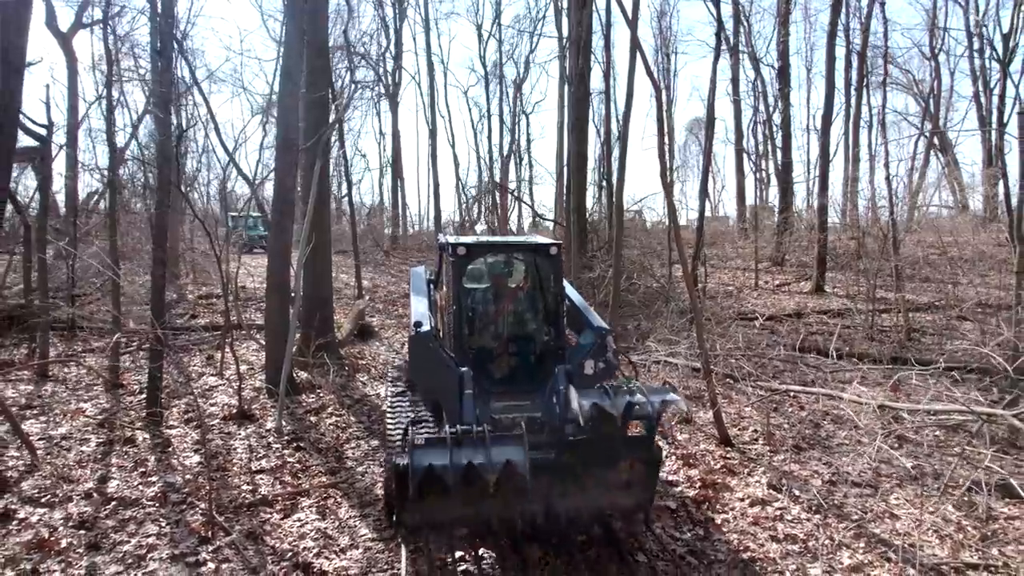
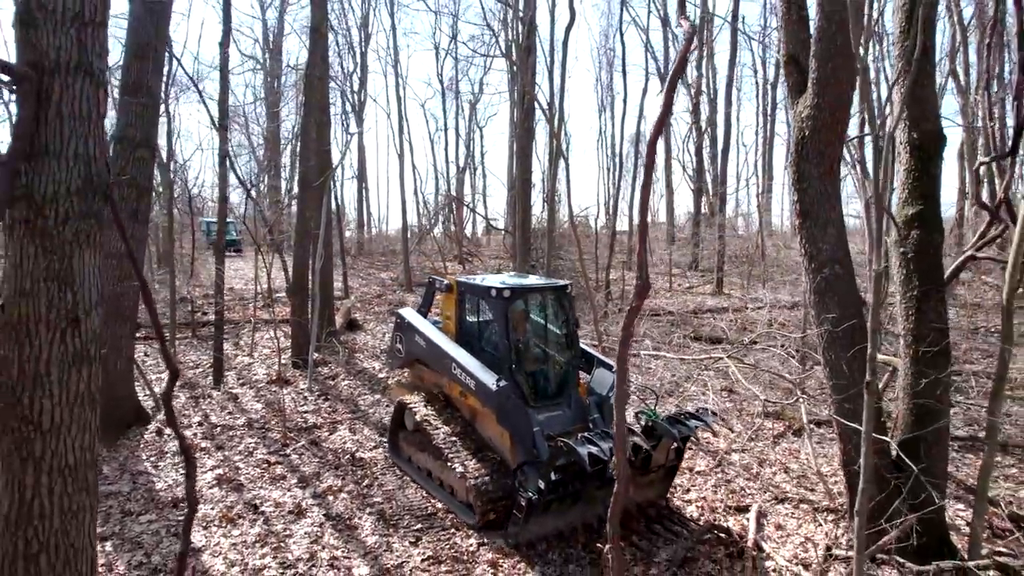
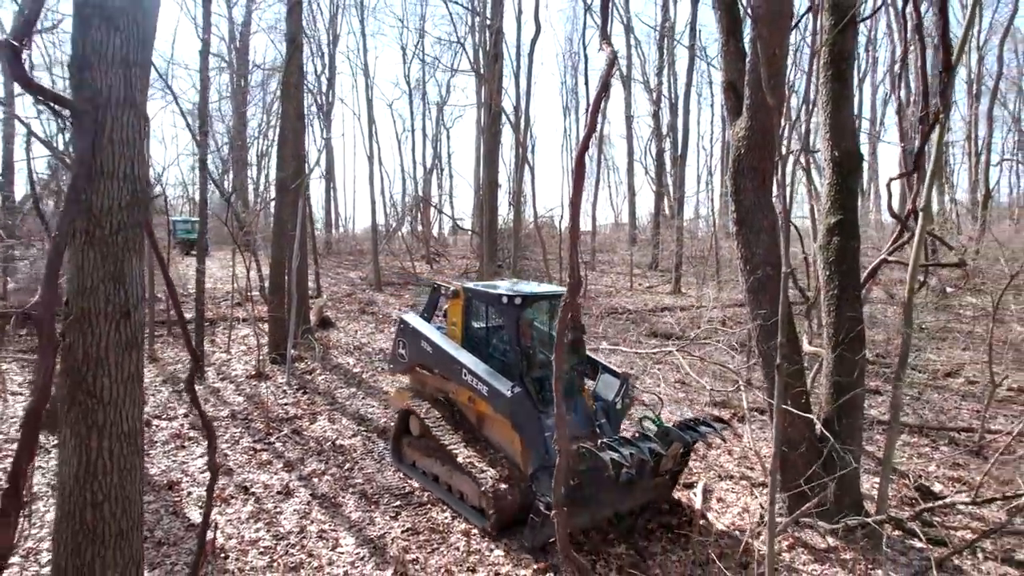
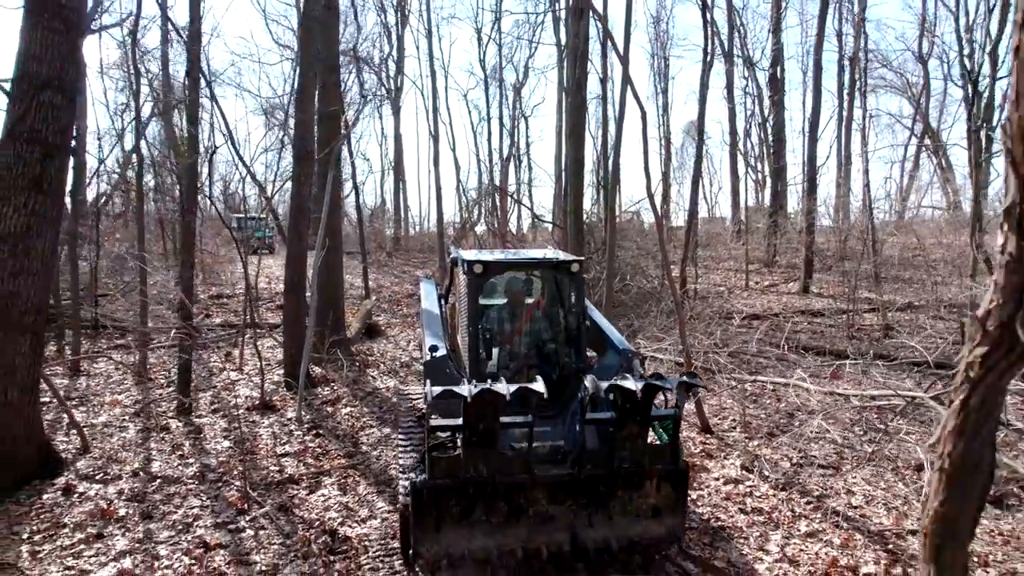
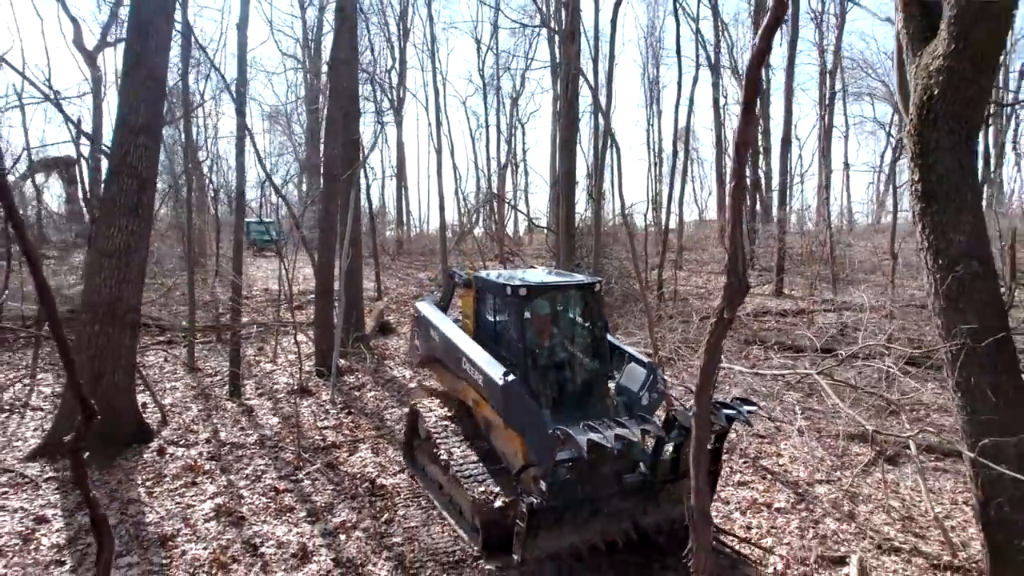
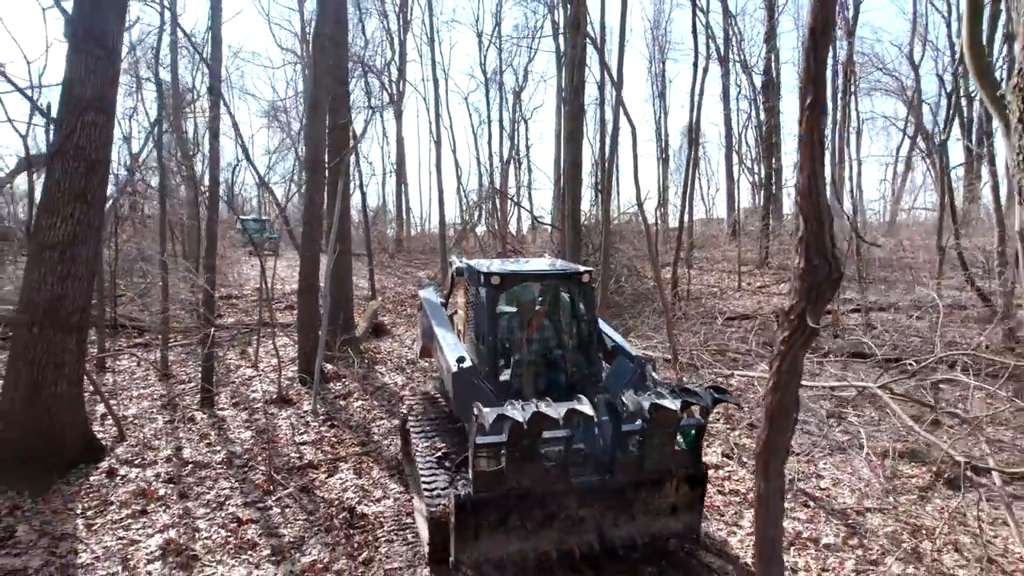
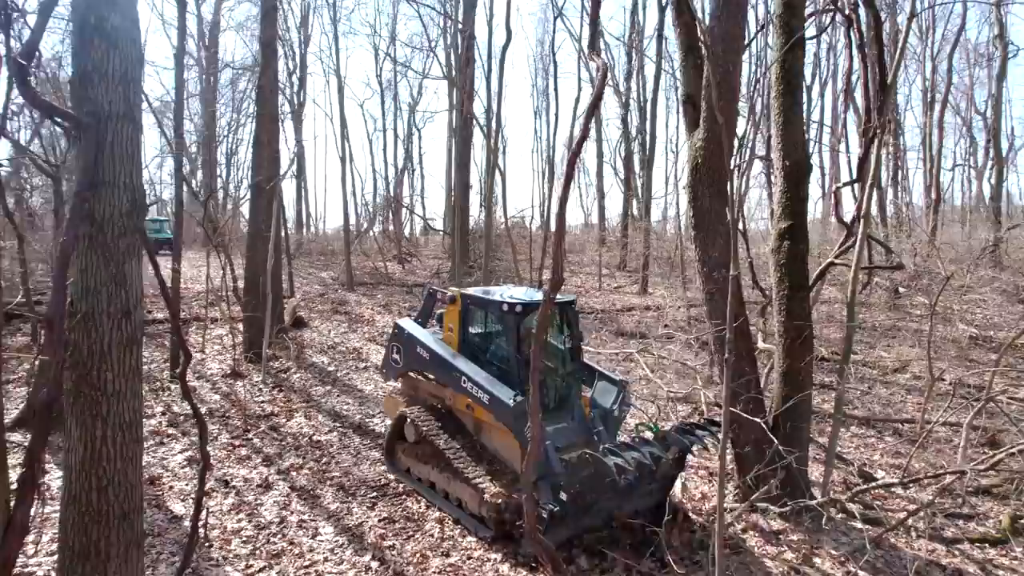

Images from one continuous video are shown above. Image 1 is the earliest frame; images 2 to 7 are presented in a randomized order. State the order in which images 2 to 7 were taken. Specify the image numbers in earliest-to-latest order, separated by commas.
4, 6, 5, 2, 3, 7
